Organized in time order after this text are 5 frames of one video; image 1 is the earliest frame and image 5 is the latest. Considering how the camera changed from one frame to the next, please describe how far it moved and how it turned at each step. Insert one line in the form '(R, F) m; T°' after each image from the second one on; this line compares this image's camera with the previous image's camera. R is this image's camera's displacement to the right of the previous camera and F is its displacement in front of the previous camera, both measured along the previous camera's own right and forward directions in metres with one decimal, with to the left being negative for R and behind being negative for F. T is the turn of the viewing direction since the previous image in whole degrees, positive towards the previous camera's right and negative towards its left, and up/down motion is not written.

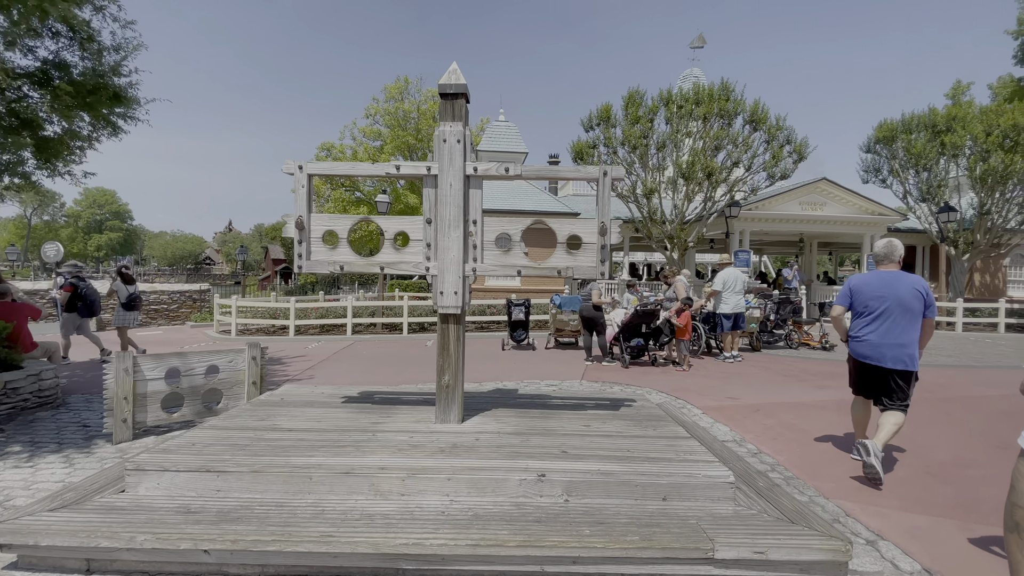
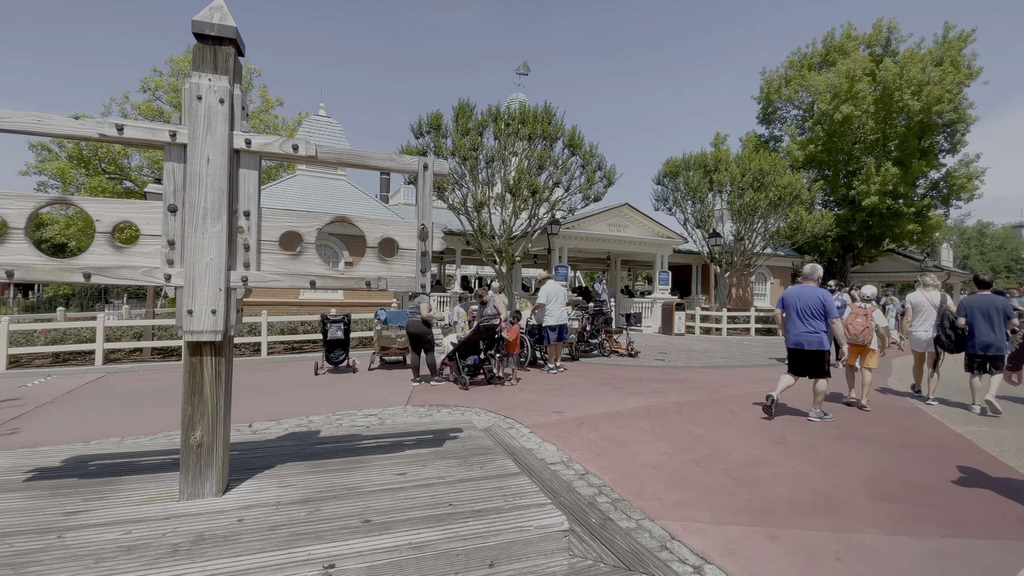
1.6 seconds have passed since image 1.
(+0.2, +0.7) m; +20°
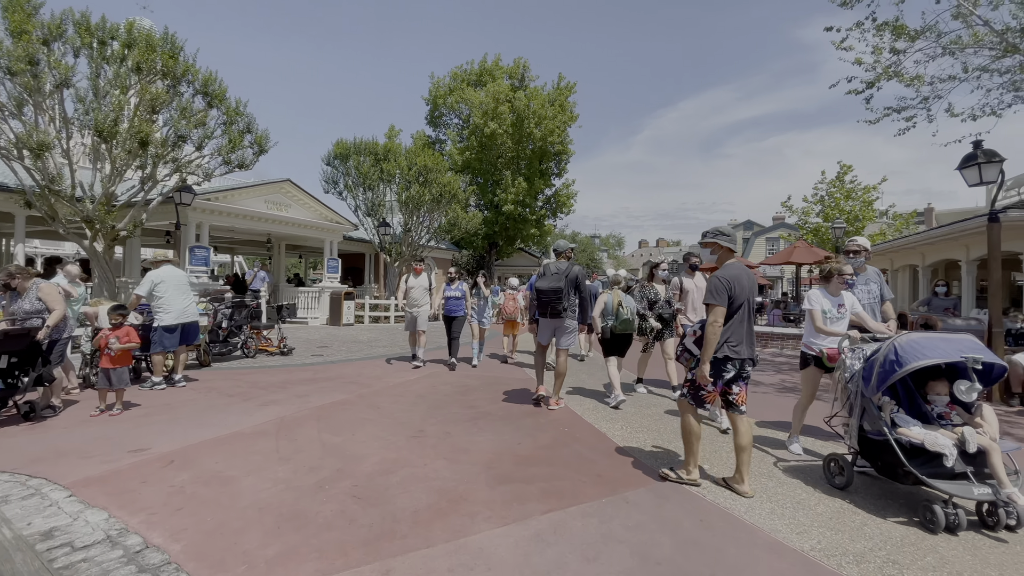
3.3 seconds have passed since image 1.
(+0.7, +0.7) m; +38°
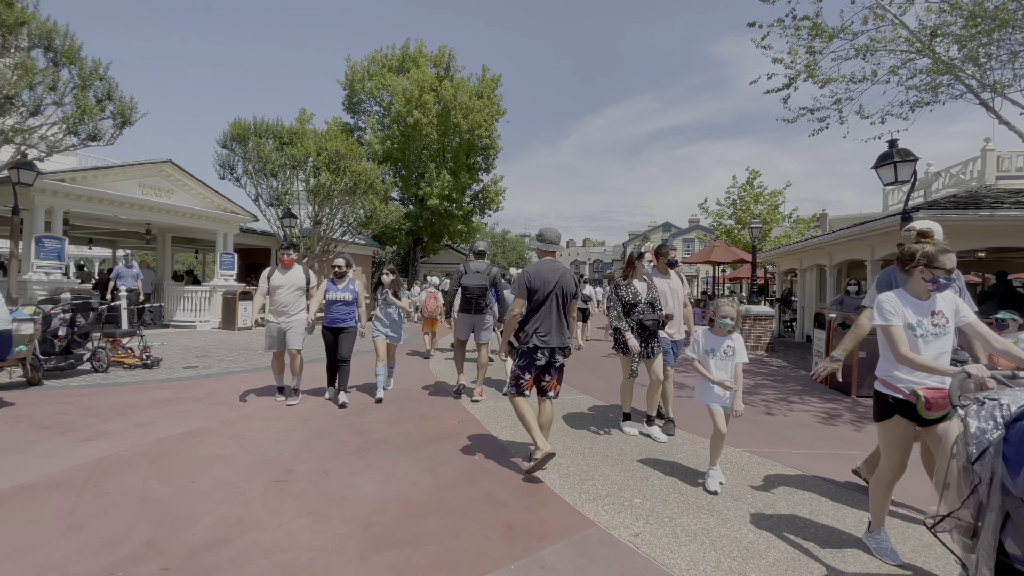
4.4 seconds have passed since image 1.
(+0.3, +0.9) m; +8°
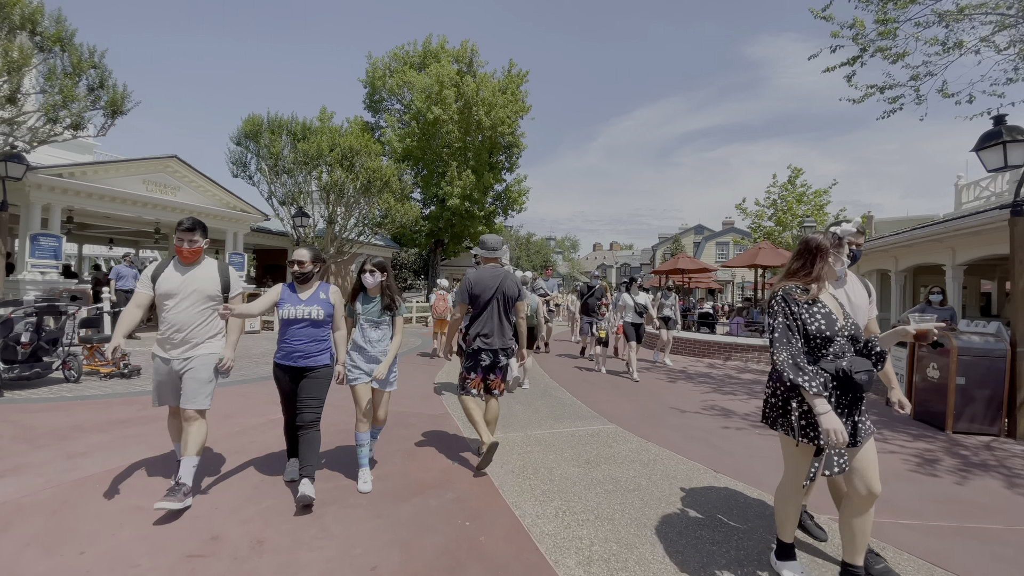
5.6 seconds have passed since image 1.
(+0.1, +1.1) m; -3°
